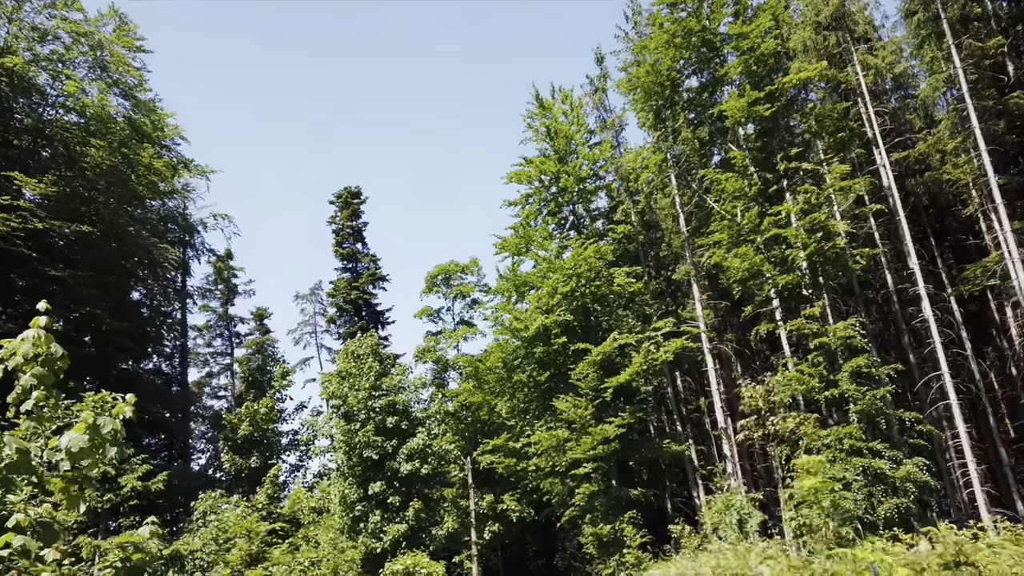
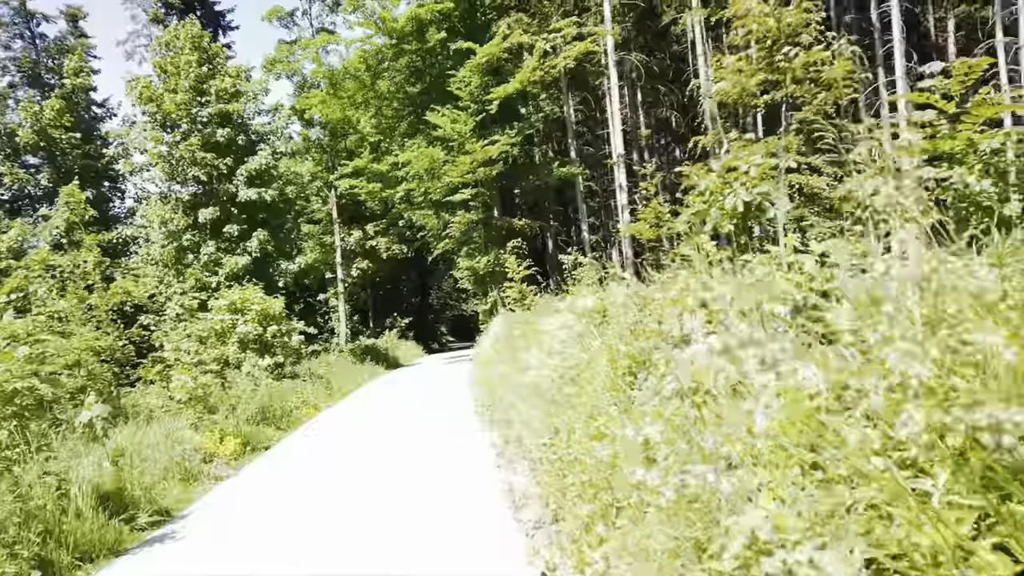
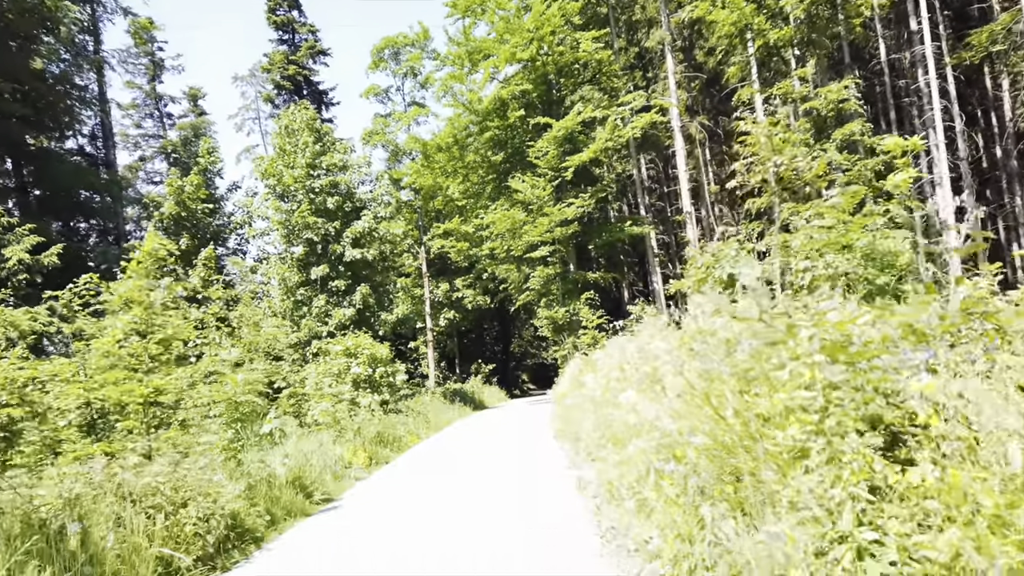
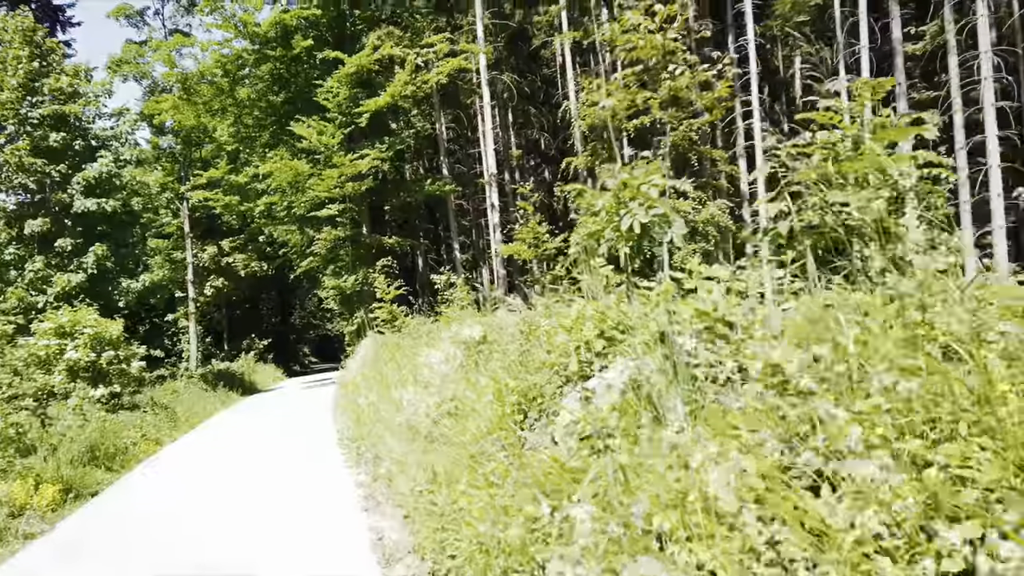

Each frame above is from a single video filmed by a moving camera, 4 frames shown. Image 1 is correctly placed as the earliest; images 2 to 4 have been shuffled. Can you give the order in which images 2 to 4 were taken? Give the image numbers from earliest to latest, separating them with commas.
3, 2, 4
